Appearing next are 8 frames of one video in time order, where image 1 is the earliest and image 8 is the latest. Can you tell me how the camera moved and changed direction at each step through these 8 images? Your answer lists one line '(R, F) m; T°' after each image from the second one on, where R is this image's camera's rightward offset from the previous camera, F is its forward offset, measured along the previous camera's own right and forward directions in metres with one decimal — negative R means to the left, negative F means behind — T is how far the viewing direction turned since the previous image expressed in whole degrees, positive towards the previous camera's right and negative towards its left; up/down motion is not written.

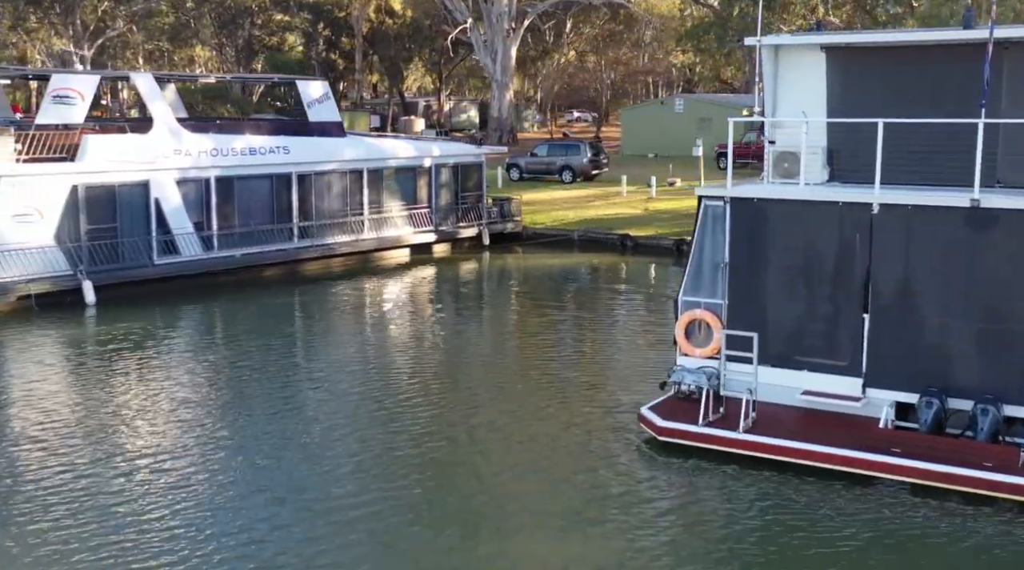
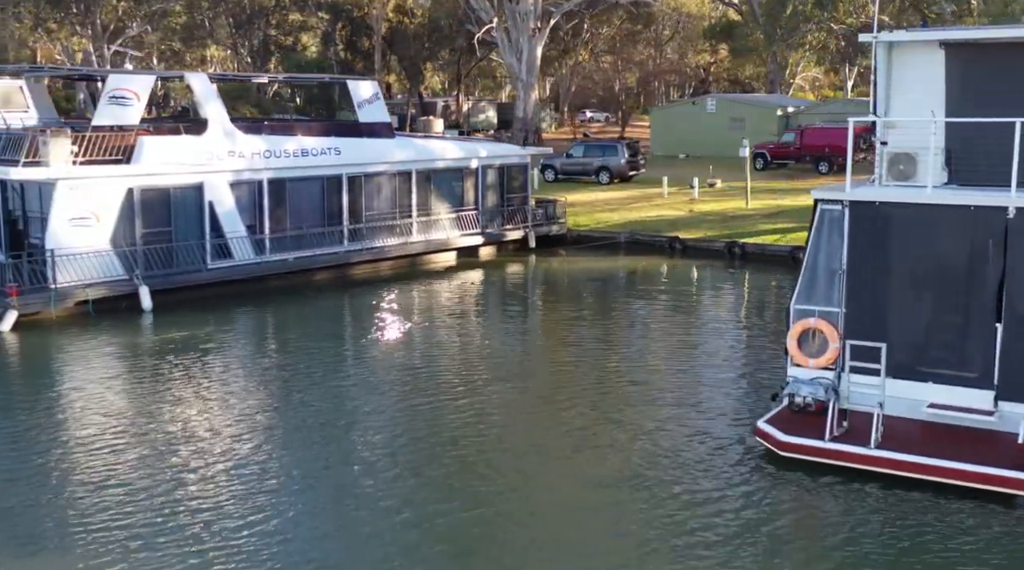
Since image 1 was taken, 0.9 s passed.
(-1.0, +0.5) m; 0°
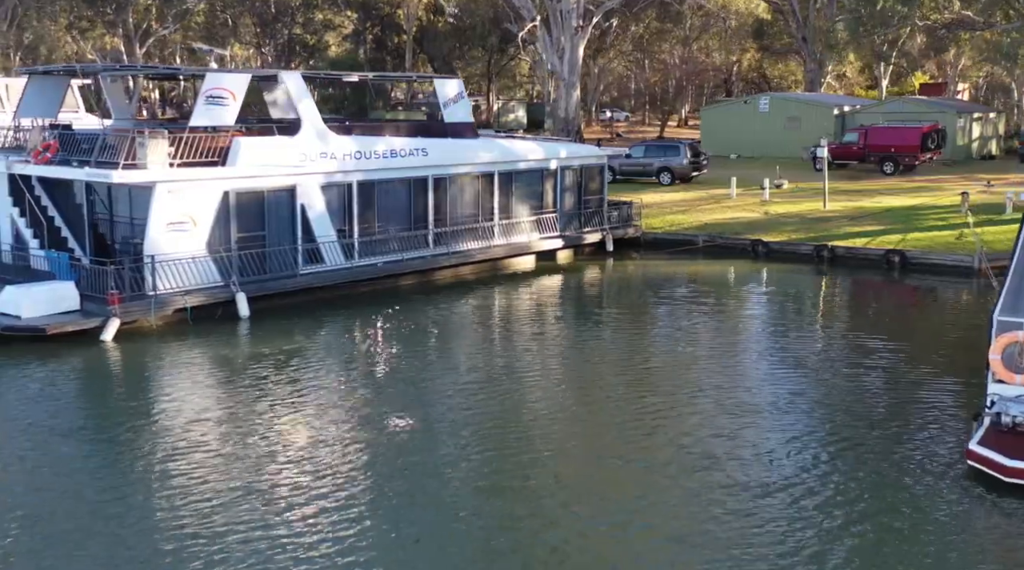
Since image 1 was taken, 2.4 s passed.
(-1.7, +0.7) m; 0°
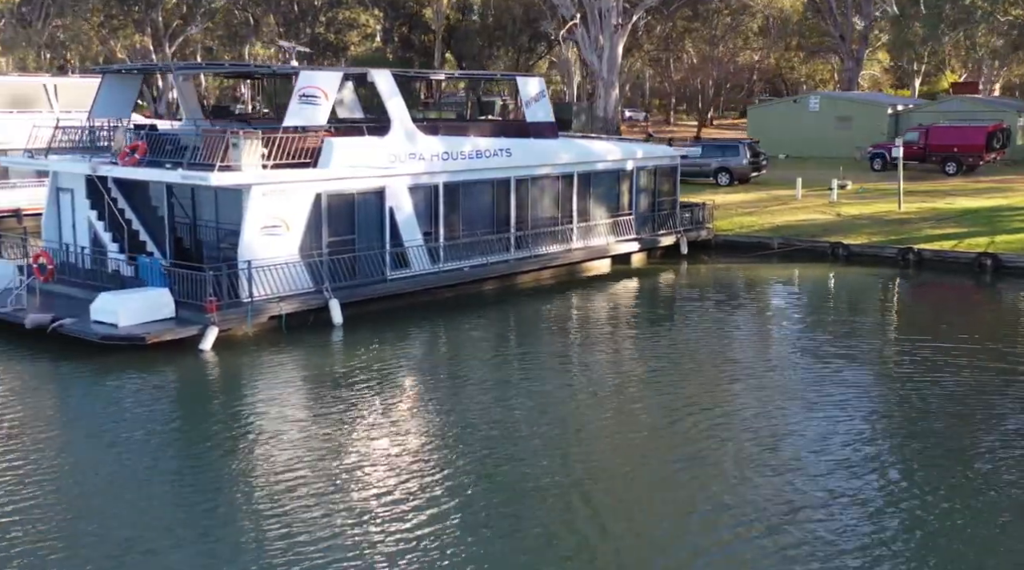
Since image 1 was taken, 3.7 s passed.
(-1.5, +0.7) m; 0°
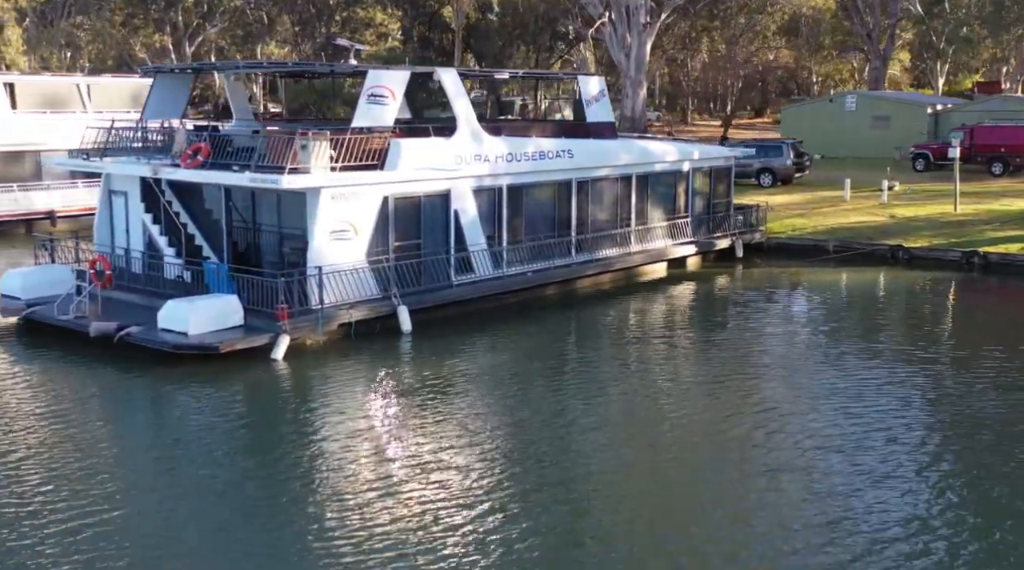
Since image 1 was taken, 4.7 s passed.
(-1.0, +0.6) m; 0°
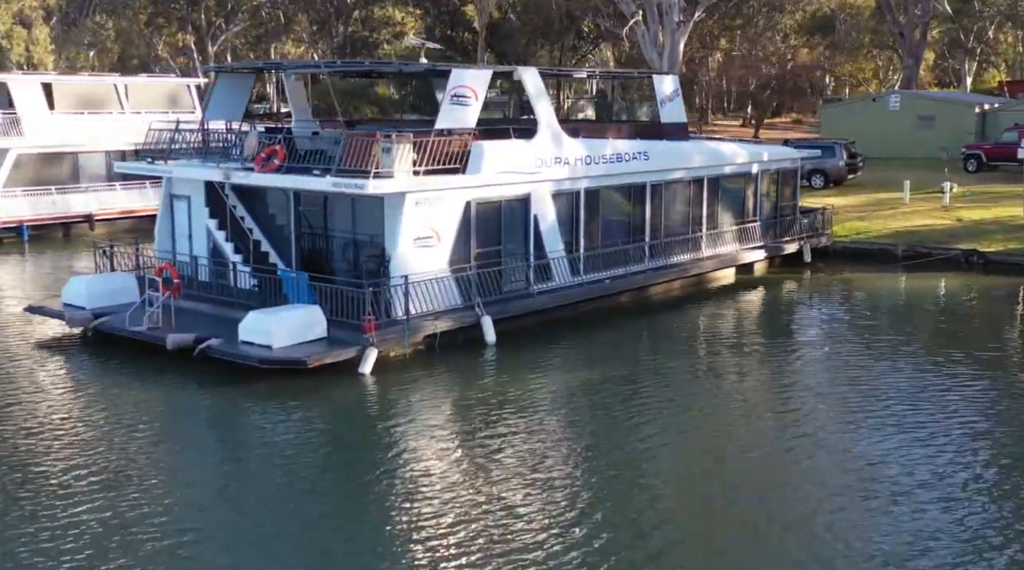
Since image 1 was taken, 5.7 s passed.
(-1.2, +0.8) m; 0°
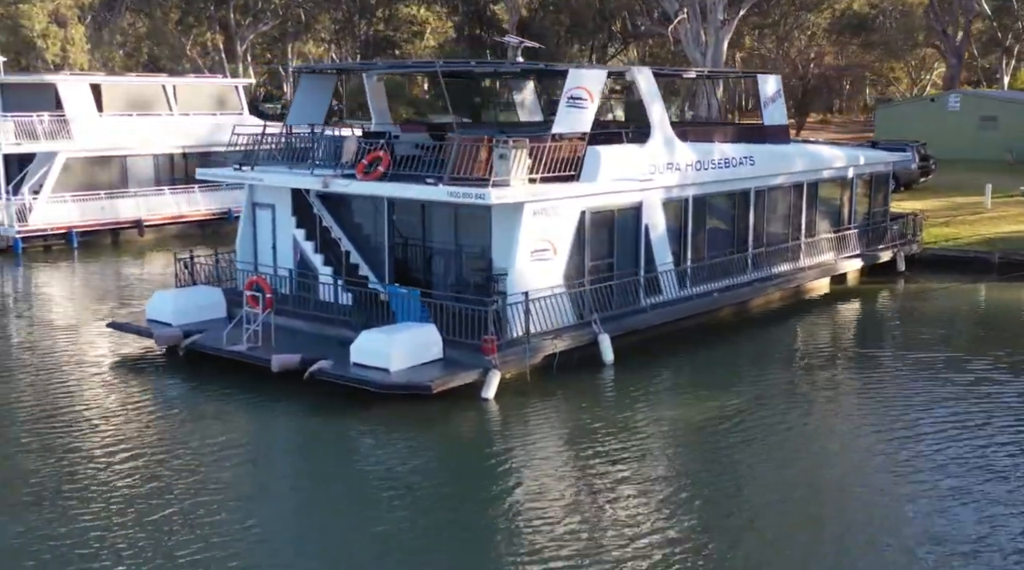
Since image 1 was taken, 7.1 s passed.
(-1.5, +1.1) m; 0°
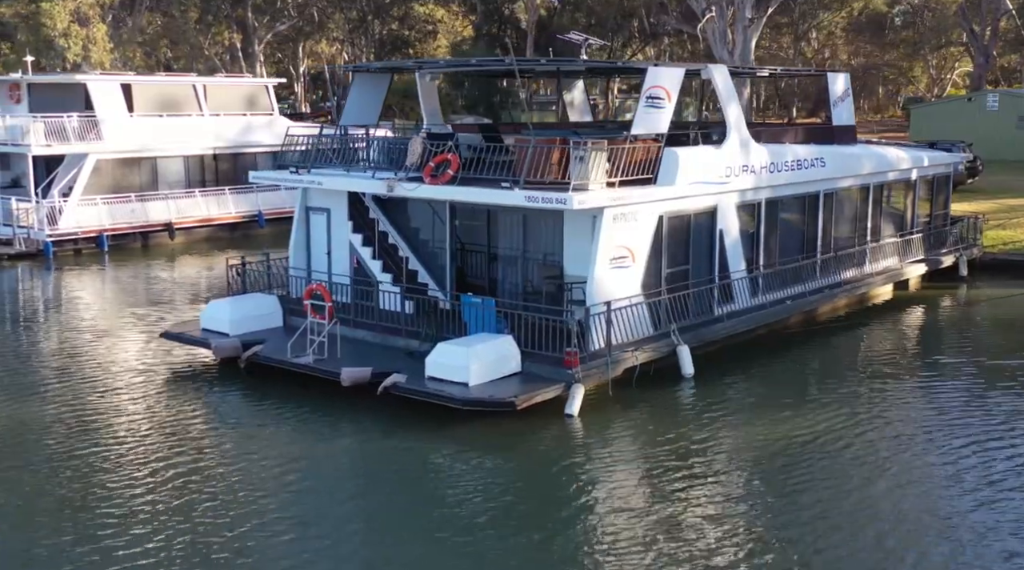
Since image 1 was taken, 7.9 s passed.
(-0.9, +0.7) m; 0°
